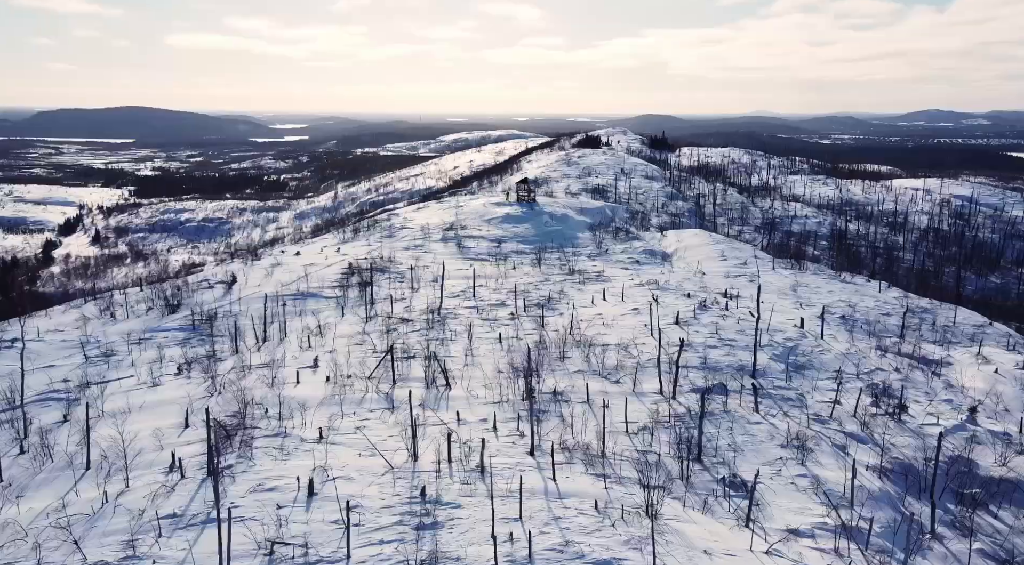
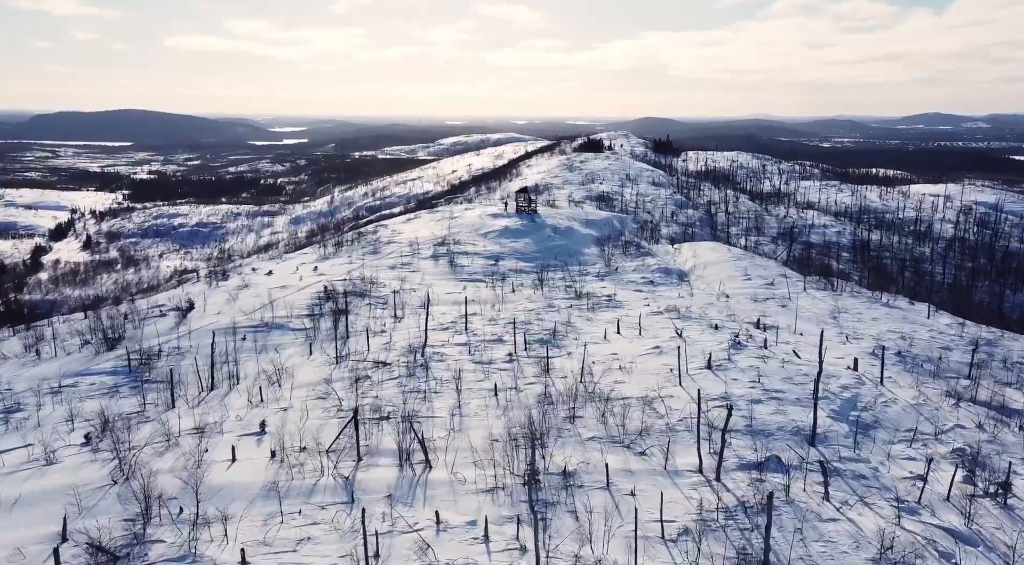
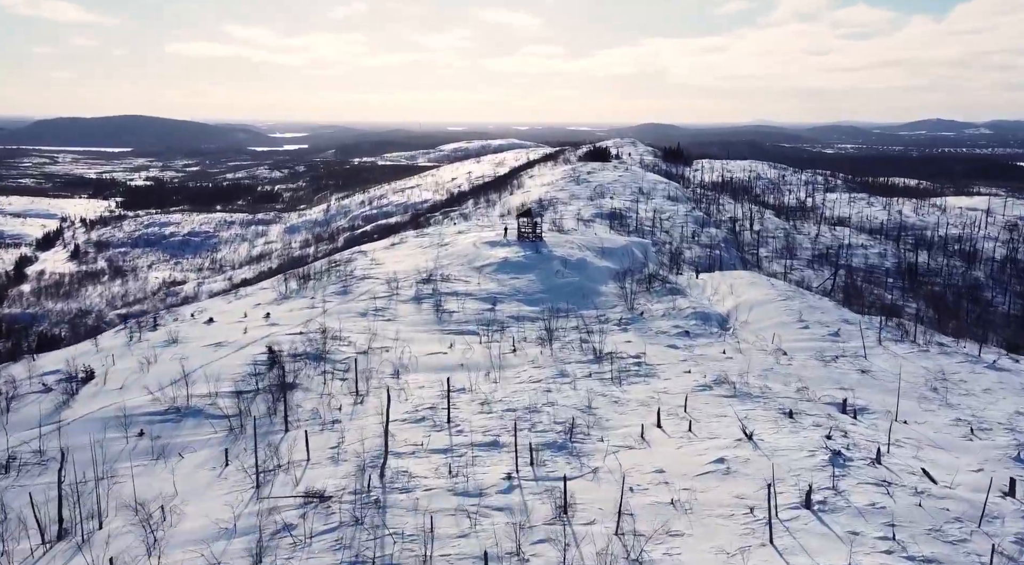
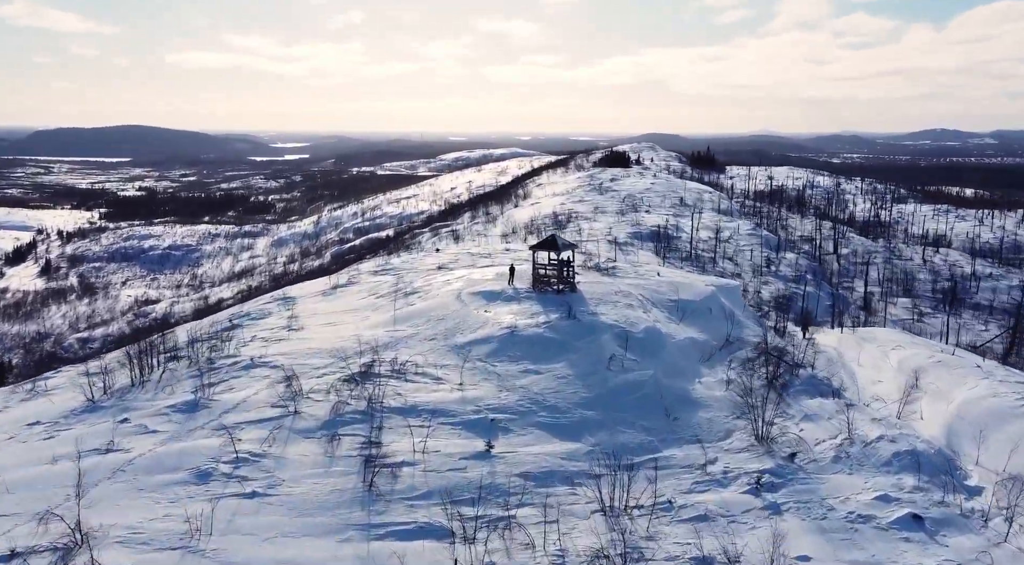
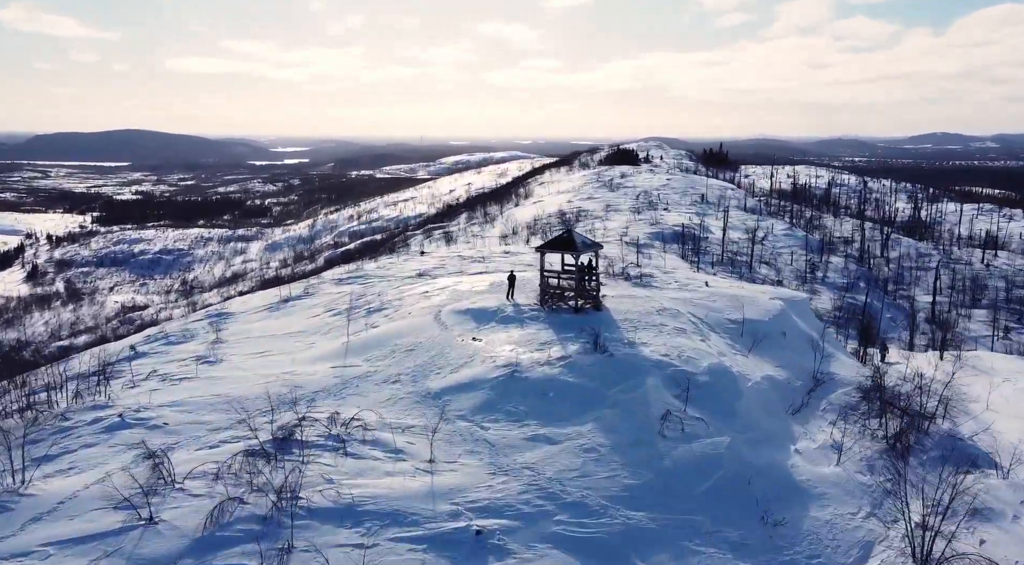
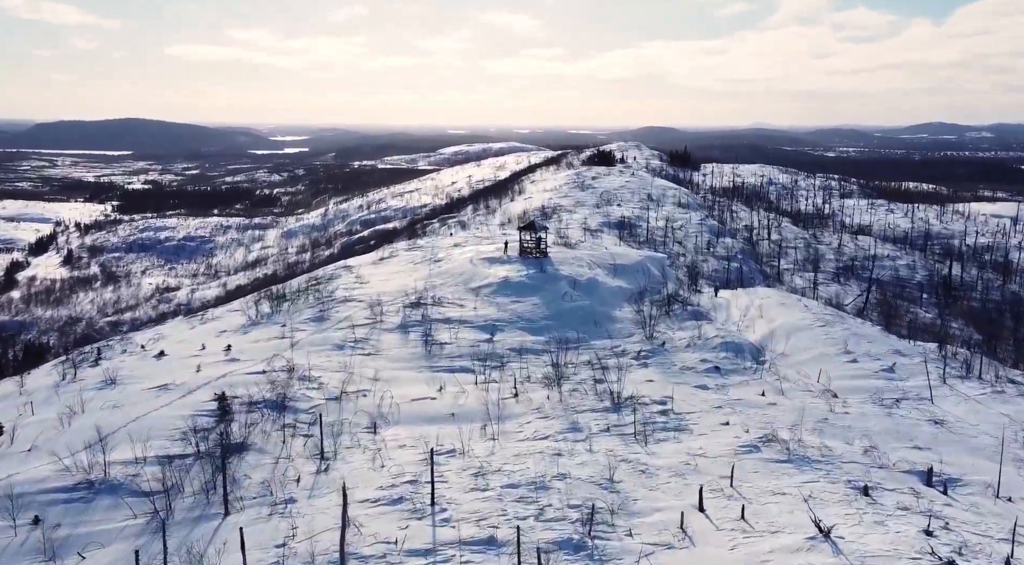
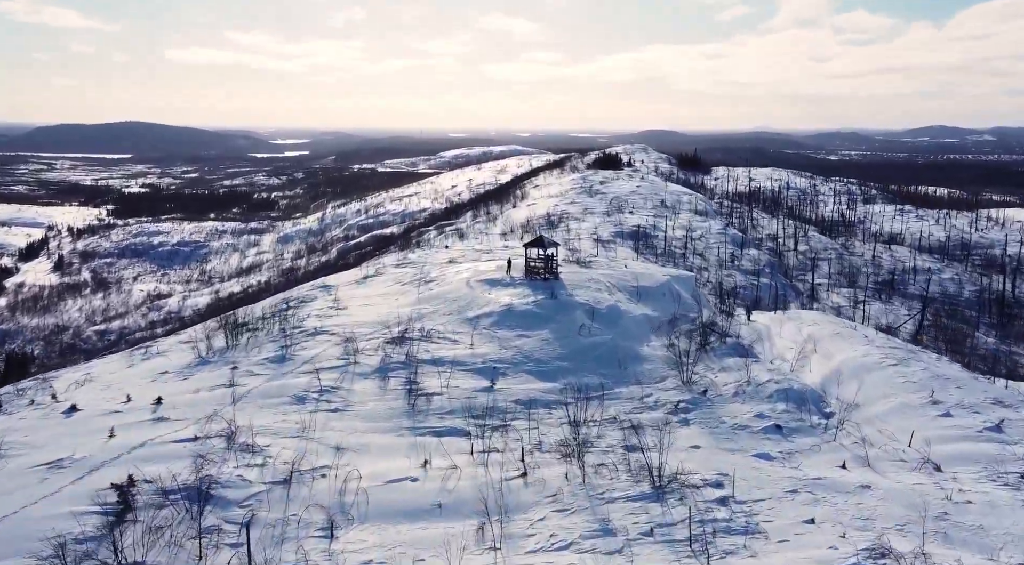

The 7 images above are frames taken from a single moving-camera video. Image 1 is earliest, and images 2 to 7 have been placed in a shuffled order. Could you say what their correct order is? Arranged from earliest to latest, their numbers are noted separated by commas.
2, 3, 6, 7, 4, 5
